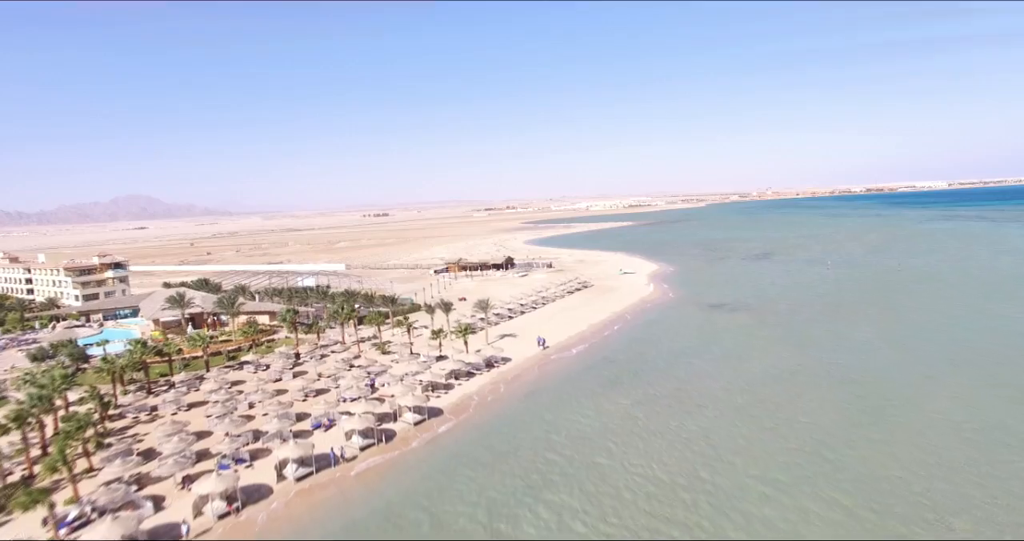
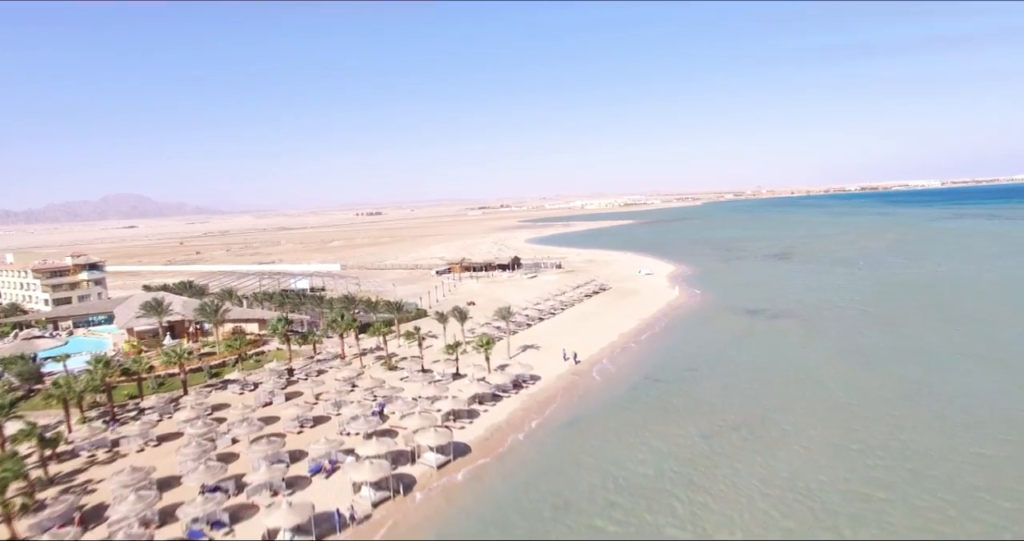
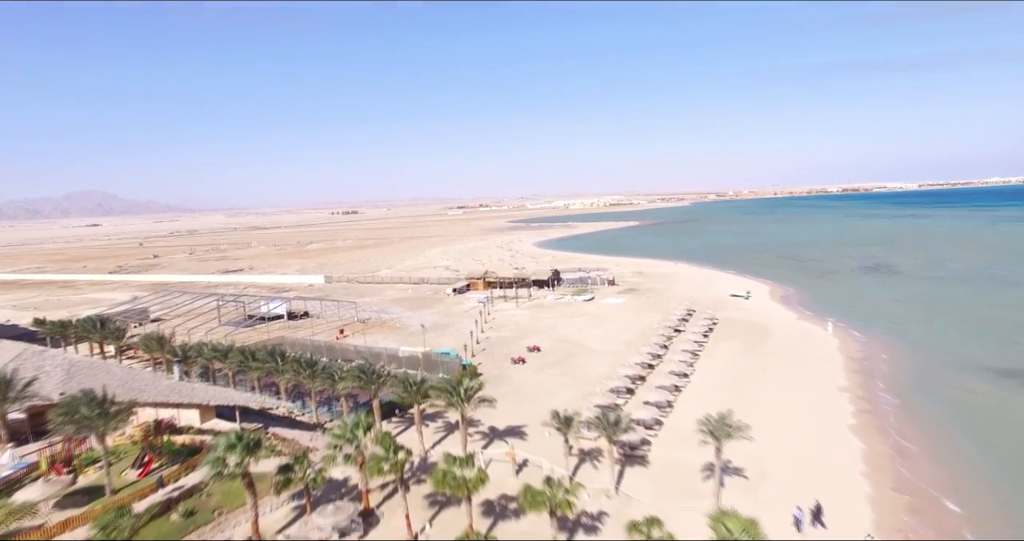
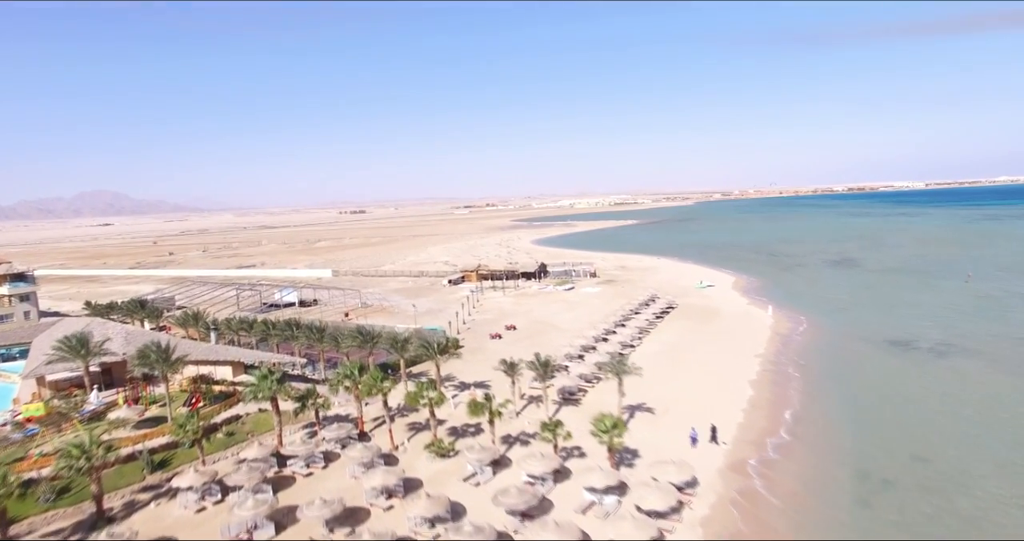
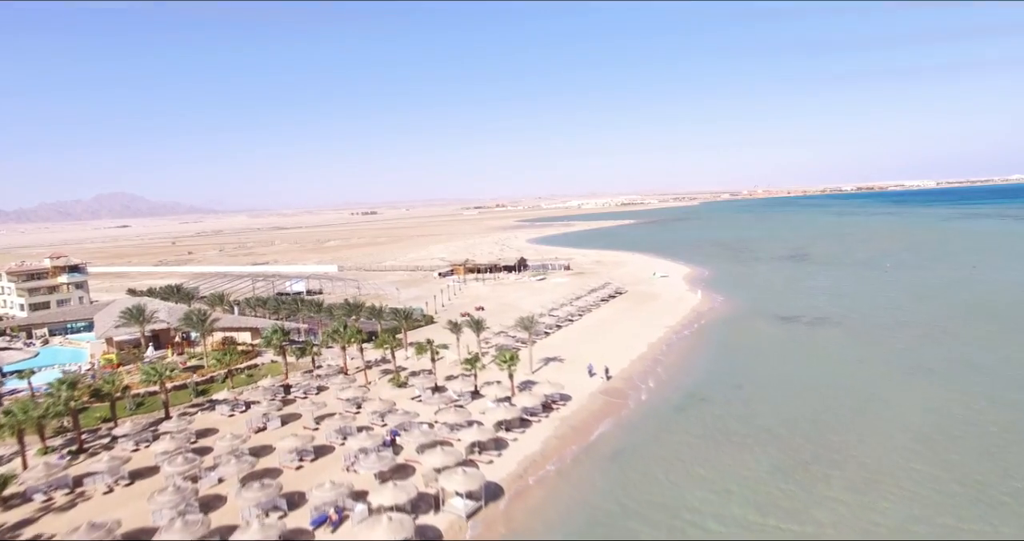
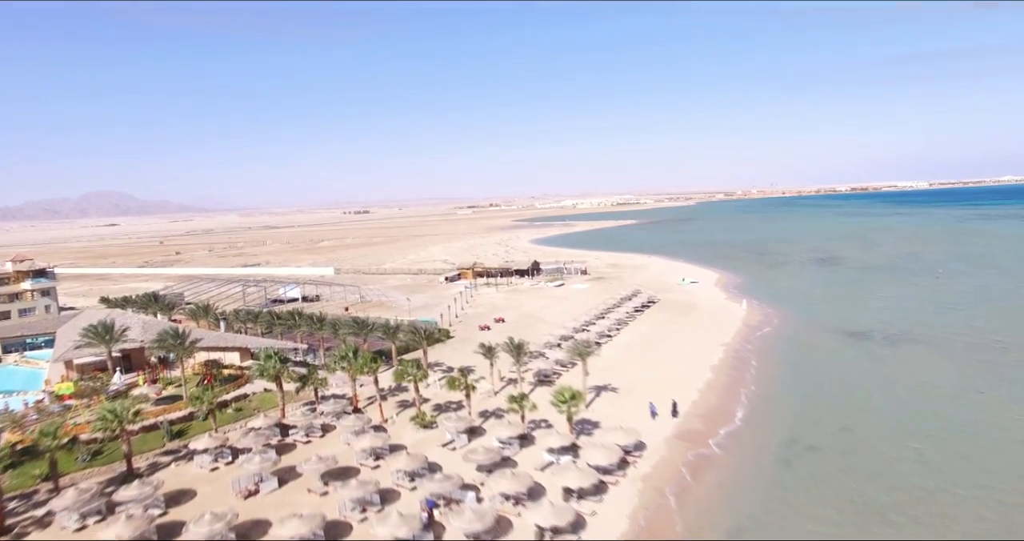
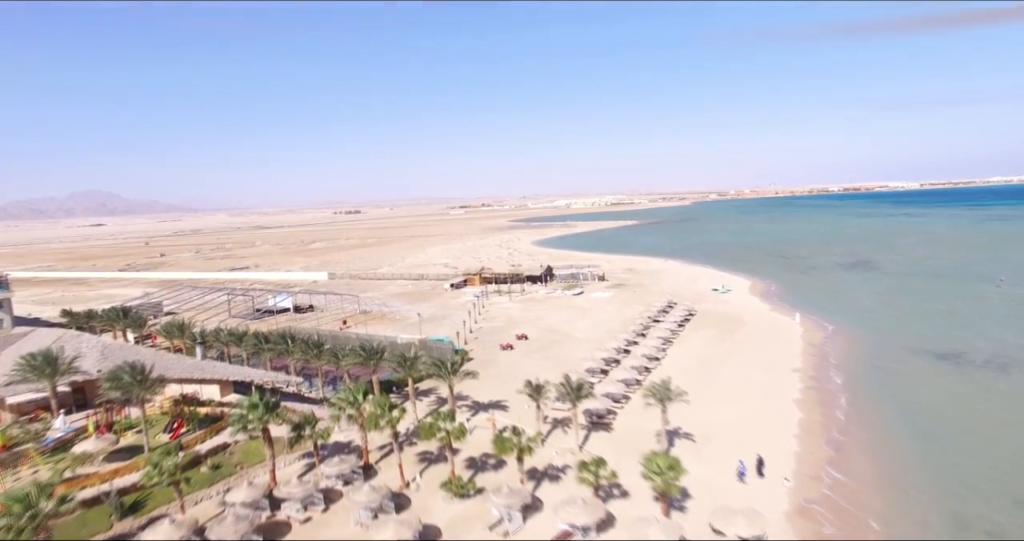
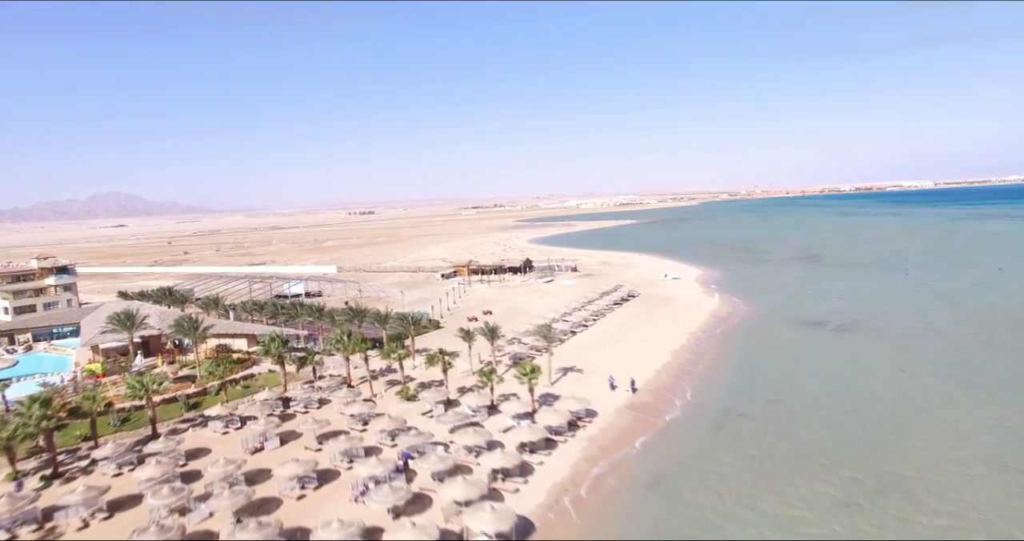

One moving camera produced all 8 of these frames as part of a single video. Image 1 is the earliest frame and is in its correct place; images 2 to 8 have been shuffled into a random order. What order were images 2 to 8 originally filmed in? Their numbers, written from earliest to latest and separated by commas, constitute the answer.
2, 5, 8, 6, 4, 7, 3
